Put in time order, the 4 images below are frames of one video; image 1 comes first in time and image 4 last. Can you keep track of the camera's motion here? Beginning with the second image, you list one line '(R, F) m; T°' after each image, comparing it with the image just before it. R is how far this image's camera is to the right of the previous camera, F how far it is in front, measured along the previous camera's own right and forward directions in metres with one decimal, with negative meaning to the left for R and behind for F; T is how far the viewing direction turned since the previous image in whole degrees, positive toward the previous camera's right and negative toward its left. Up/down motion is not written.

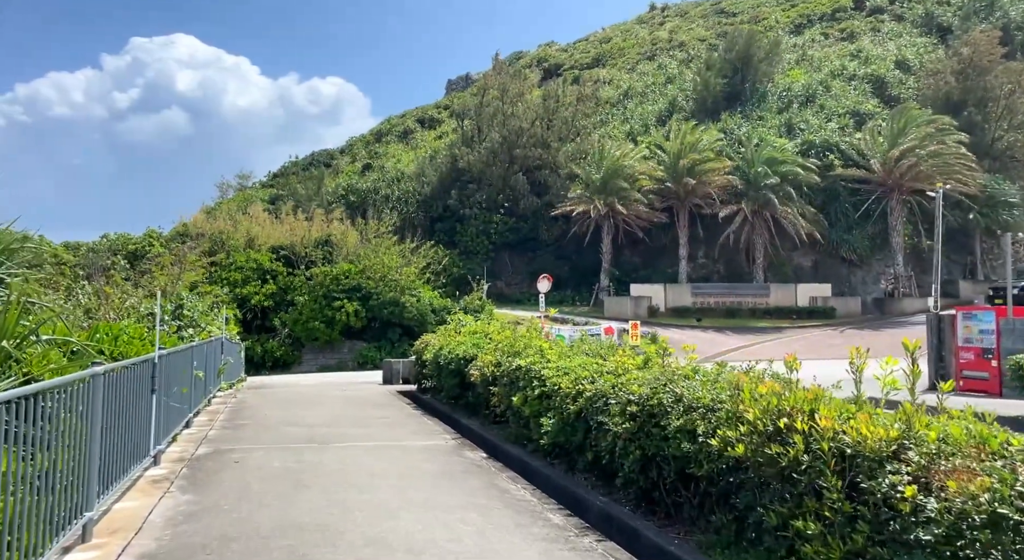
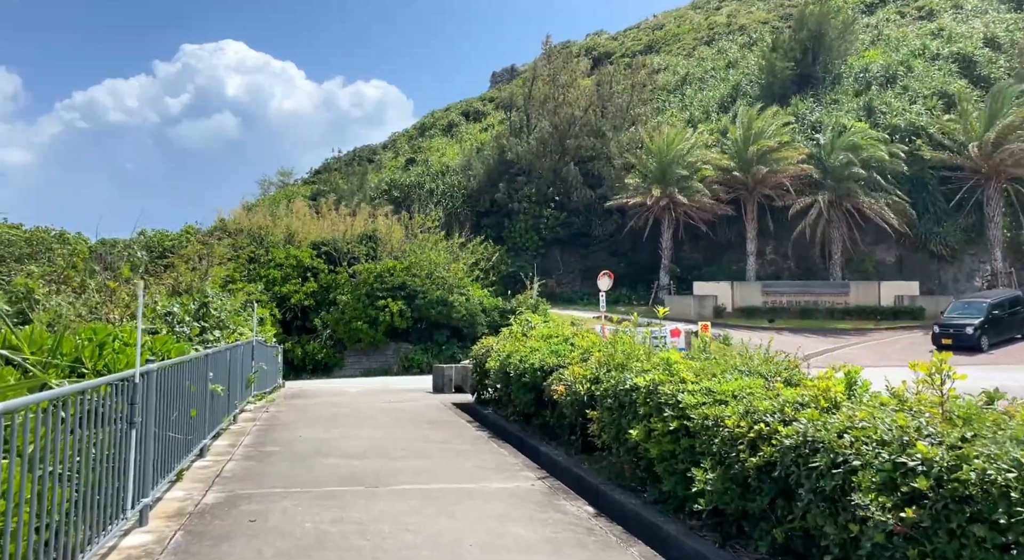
(-0.7, +2.3) m; -3°
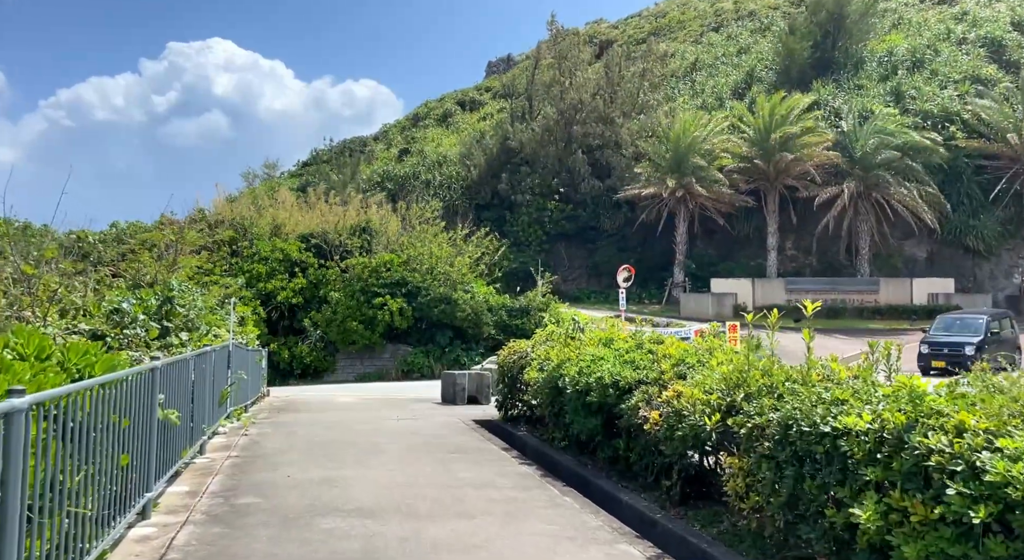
(-0.8, +2.5) m; +1°
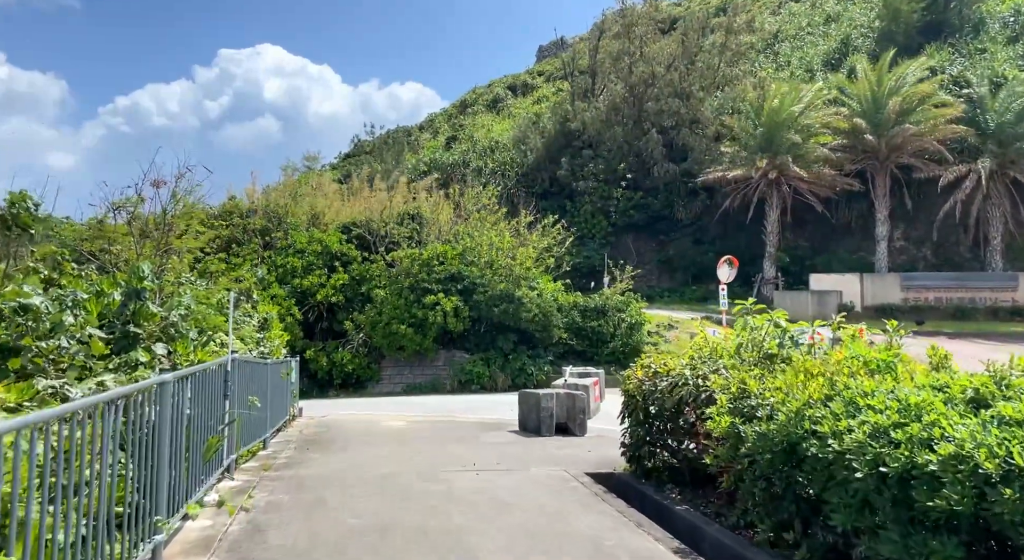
(-1.0, +3.9) m; -3°
